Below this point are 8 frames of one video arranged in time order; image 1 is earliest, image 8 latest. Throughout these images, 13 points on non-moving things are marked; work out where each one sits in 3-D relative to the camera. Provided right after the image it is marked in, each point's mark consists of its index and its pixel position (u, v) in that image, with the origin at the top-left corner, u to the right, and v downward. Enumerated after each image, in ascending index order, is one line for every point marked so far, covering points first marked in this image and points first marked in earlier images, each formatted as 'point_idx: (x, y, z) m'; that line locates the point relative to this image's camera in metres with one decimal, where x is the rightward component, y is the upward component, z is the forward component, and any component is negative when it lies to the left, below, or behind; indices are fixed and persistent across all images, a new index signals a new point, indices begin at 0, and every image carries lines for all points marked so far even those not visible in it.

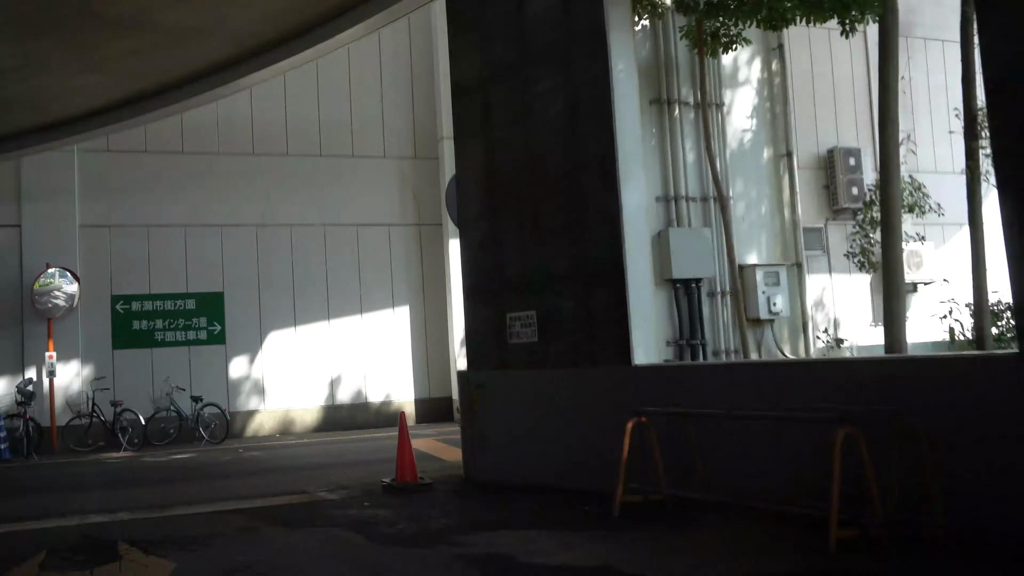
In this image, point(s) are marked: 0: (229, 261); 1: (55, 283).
0: (-4.3, +0.4, +13.3) m
1: (-6.3, 0.0, +12.0) m
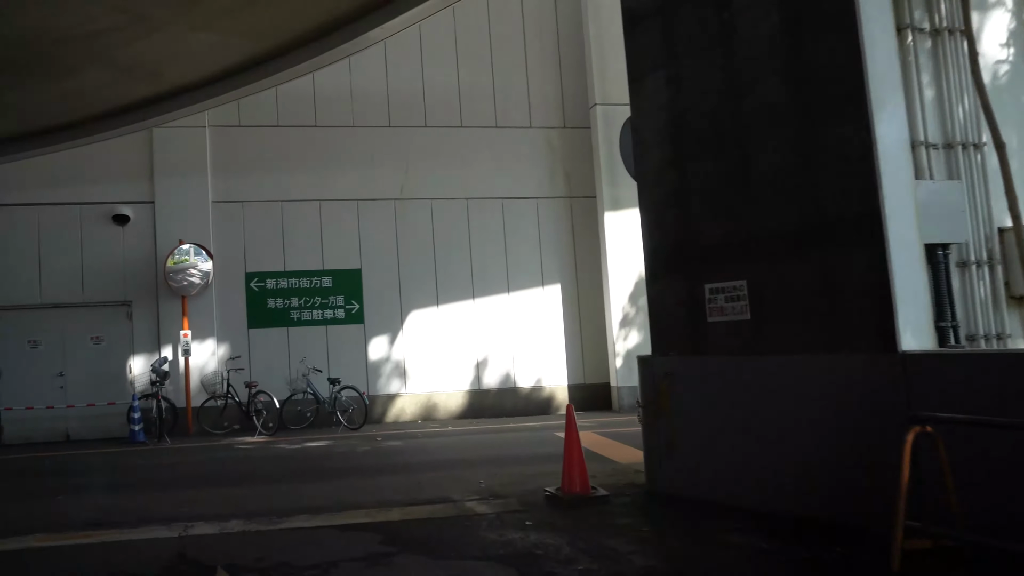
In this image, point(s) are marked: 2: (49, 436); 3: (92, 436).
0: (-2.0, +0.7, +12.3) m
1: (-4.2, +0.3, +11.4) m
2: (-5.9, -1.9, +11.0) m
3: (-5.4, -1.9, +11.2) m
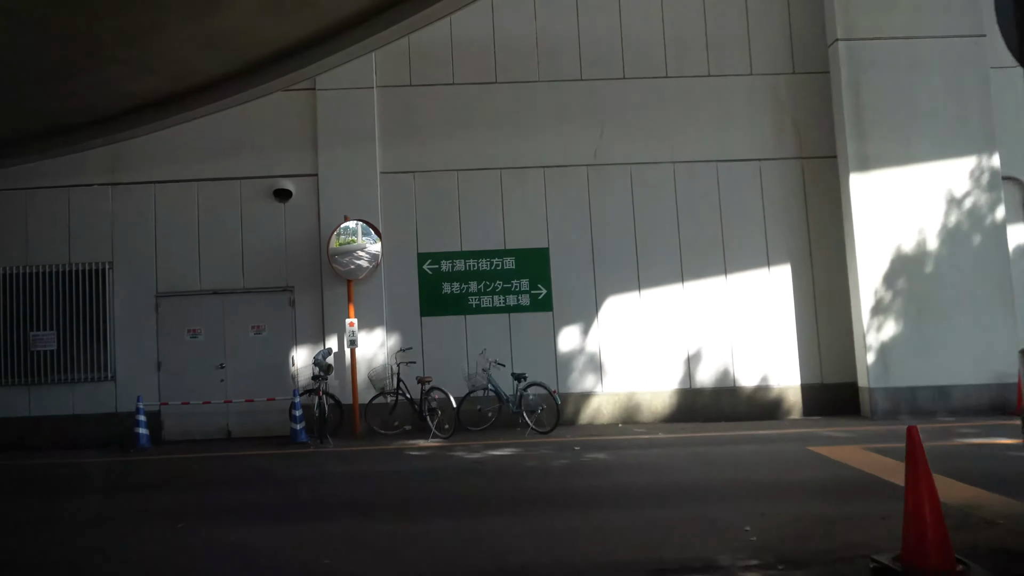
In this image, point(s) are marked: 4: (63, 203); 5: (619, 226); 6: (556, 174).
0: (+0.5, +1.0, +10.4) m
1: (-1.8, +0.5, +9.9) m
2: (-3.5, -1.7, +9.9) m
3: (-3.0, -1.7, +9.9) m
4: (-5.3, +1.0, +10.3) m
5: (+1.3, +0.7, +10.4) m
6: (+0.5, +1.4, +10.5) m
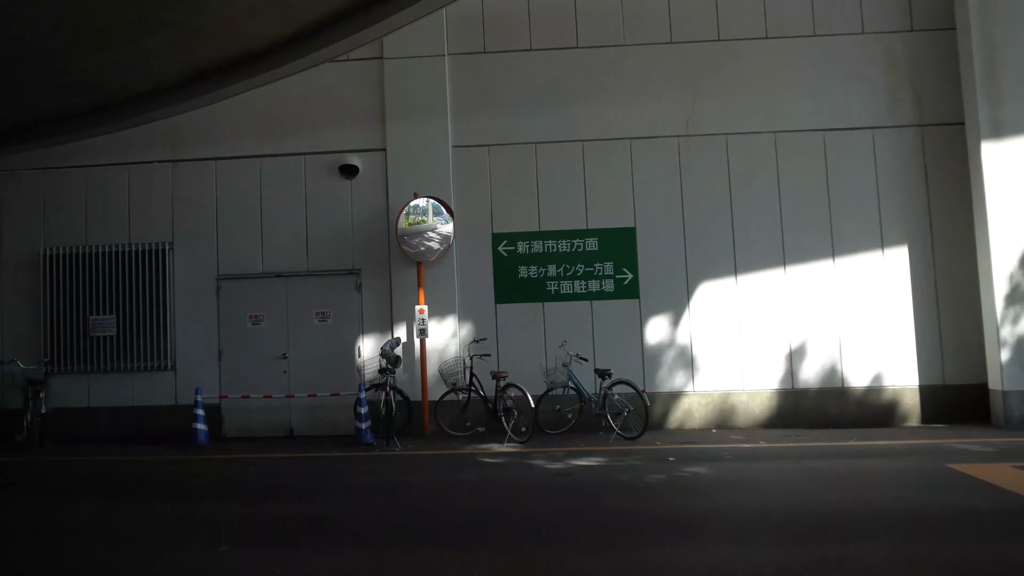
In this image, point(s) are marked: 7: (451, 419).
0: (+1.4, +1.1, +9.5) m
1: (-0.9, +0.7, +9.2) m
2: (-2.6, -1.5, +9.4) m
3: (-2.1, -1.5, +9.3) m
4: (-4.4, +1.2, +9.8) m
5: (+2.2, +0.9, +9.4) m
6: (+1.5, +1.5, +9.5) m
7: (-0.7, -1.4, +9.1) m
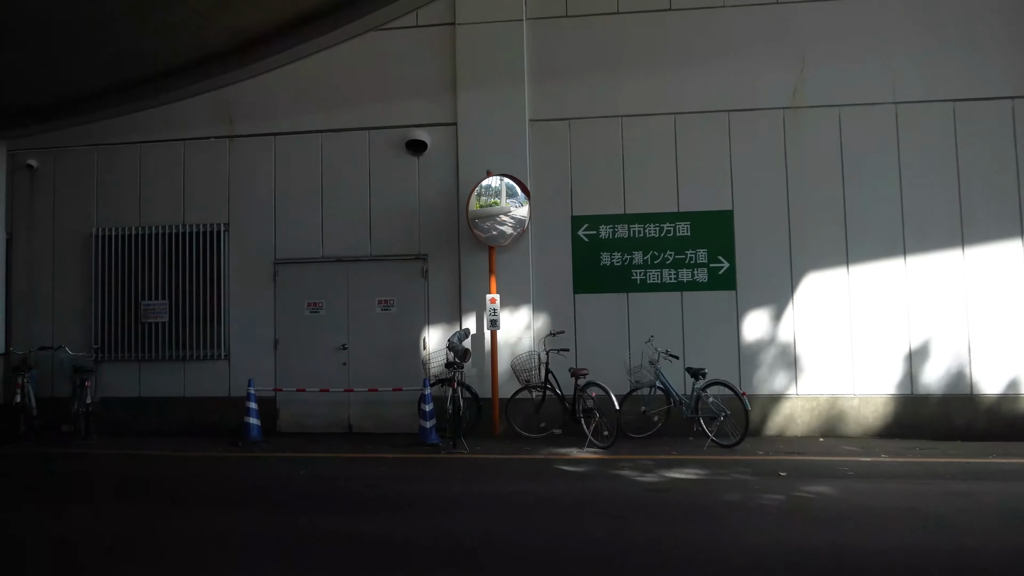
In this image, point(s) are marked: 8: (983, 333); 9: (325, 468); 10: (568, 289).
0: (+2.2, +1.2, +8.5) m
1: (-0.1, +0.8, +8.3) m
2: (-1.8, -1.4, +8.6) m
3: (-1.3, -1.4, +8.6) m
4: (-3.5, +1.4, +9.2) m
5: (+3.0, +1.0, +8.4) m
6: (+2.3, +1.6, +8.5) m
7: (+0.1, -1.2, +8.2) m
8: (+4.4, -0.4, +8.1) m
9: (-1.5, -1.4, +6.7) m
10: (+0.5, 0.0, +8.5) m
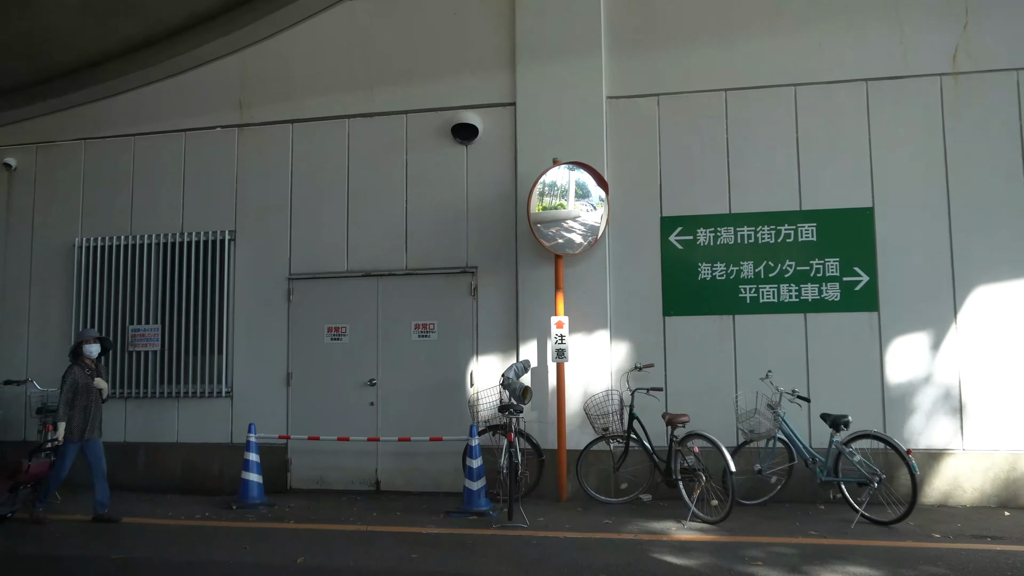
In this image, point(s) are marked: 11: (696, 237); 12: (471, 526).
0: (+2.8, +1.1, +6.5) m
1: (+0.4, +0.7, +6.5) m
2: (-1.3, -1.5, +6.9) m
3: (-0.8, -1.5, +6.8) m
4: (-2.9, +1.2, +7.7) m
5: (+3.5, +0.8, +6.3) m
6: (+2.8, +1.5, +6.5) m
7: (+0.6, -1.4, +6.3) m
8: (+4.9, -0.6, +5.9) m
9: (-1.0, -1.5, +4.9) m
10: (+1.1, -0.2, +6.6) m
11: (+1.4, +0.4, +6.7) m
12: (-0.3, -1.5, +5.5) m
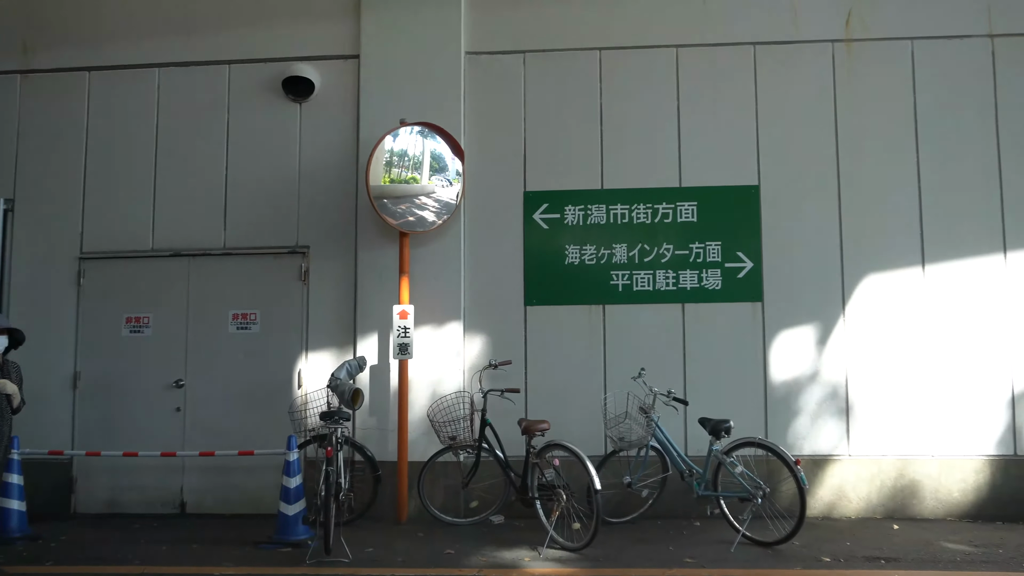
0: (+1.7, +1.1, +5.8) m
1: (-0.6, +0.8, +5.6) m
2: (-2.4, -1.4, +5.7) m
3: (-1.9, -1.4, +5.6) m
4: (-4.1, +1.3, +6.3) m
5: (+2.5, +0.9, +5.8) m
6: (+1.8, +1.6, +5.9) m
7: (-0.4, -1.3, +5.4) m
8: (+3.9, -0.5, +5.5) m
9: (-1.9, -1.4, +3.8) m
10: (0.0, -0.1, +5.7) m
11: (+0.3, +0.5, +5.8) m
12: (-1.2, -1.4, +4.5) m
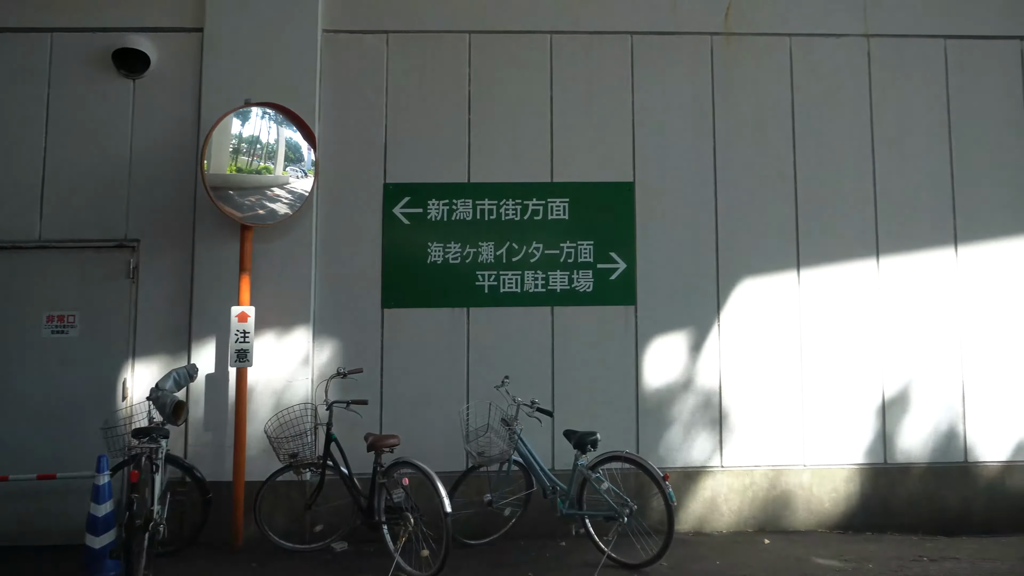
0: (+0.9, +1.1, +5.5) m
1: (-1.4, +0.8, +5.0) m
2: (-3.2, -1.4, +4.9) m
3: (-2.7, -1.4, +5.0) m
4: (-5.0, +1.4, +5.3) m
5: (+1.6, +0.9, +5.6) m
6: (+0.9, +1.5, +5.6) m
7: (-1.2, -1.3, +4.8) m
8: (+3.0, -0.5, +5.5) m
9: (-2.5, -1.4, +3.1) m
10: (-0.8, -0.1, +5.3) m
11: (-0.5, +0.5, +5.4) m
12: (-1.9, -1.4, +3.8) m
